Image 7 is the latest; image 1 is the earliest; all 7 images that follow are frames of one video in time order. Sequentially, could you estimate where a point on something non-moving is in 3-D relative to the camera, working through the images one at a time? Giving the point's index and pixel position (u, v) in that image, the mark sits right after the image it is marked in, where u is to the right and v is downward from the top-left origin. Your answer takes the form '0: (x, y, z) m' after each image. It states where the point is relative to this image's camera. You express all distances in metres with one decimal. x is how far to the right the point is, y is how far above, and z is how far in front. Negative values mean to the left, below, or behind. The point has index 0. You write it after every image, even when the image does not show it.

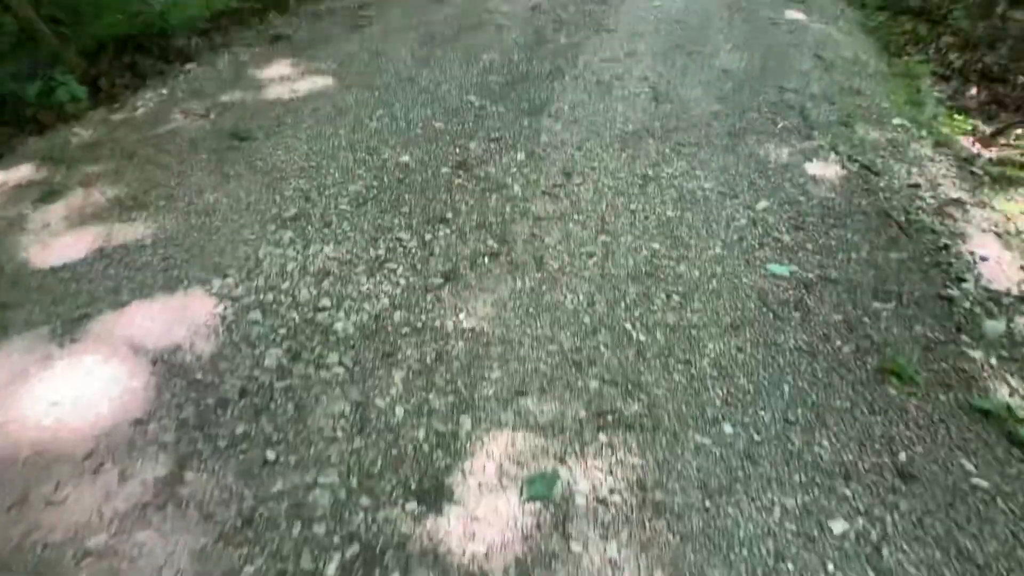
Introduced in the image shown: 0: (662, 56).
0: (+1.0, +1.5, +3.7) m
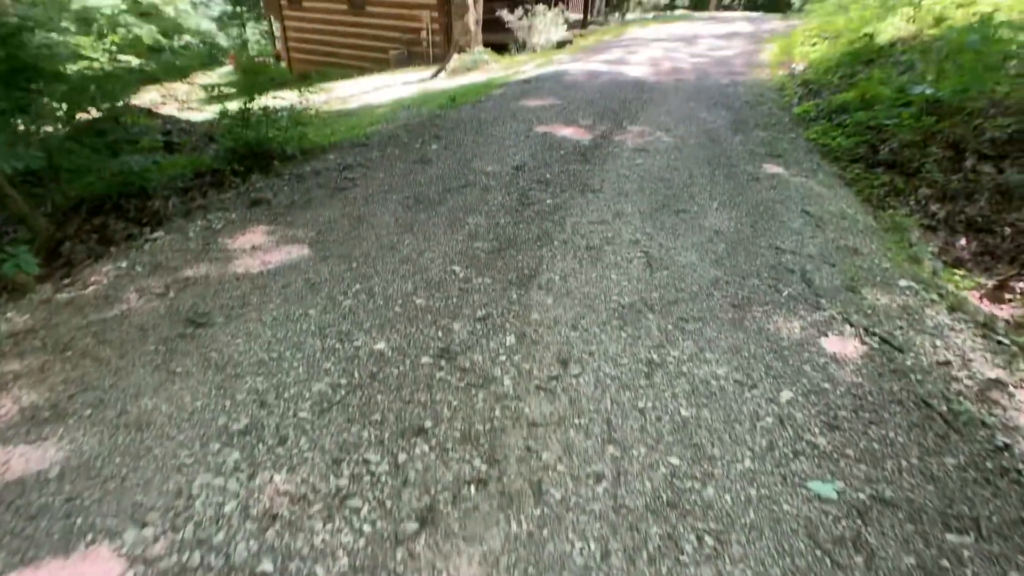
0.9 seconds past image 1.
0: (+0.9, +0.5, +3.6) m
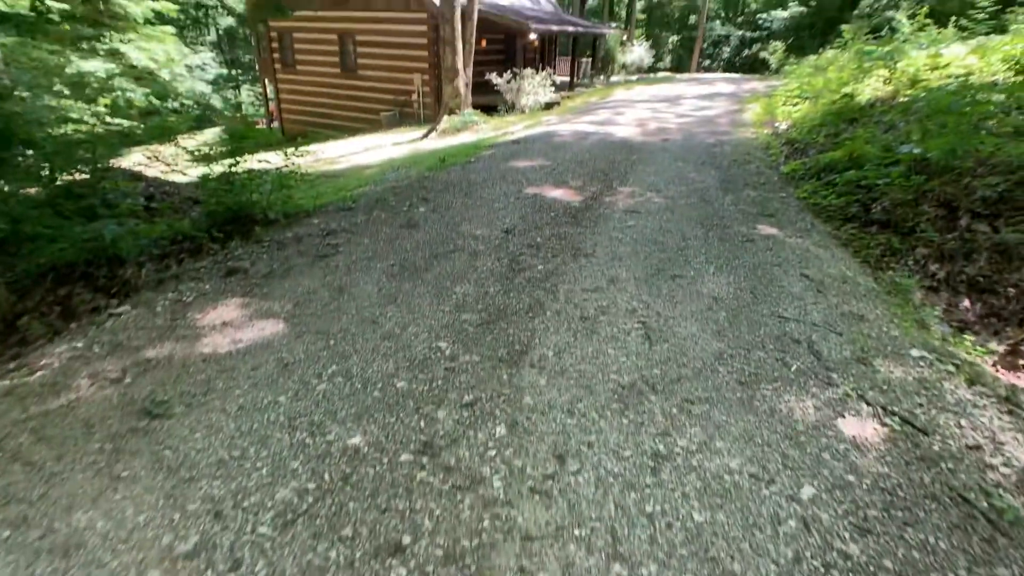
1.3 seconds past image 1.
0: (+0.8, 0.0, +3.4) m
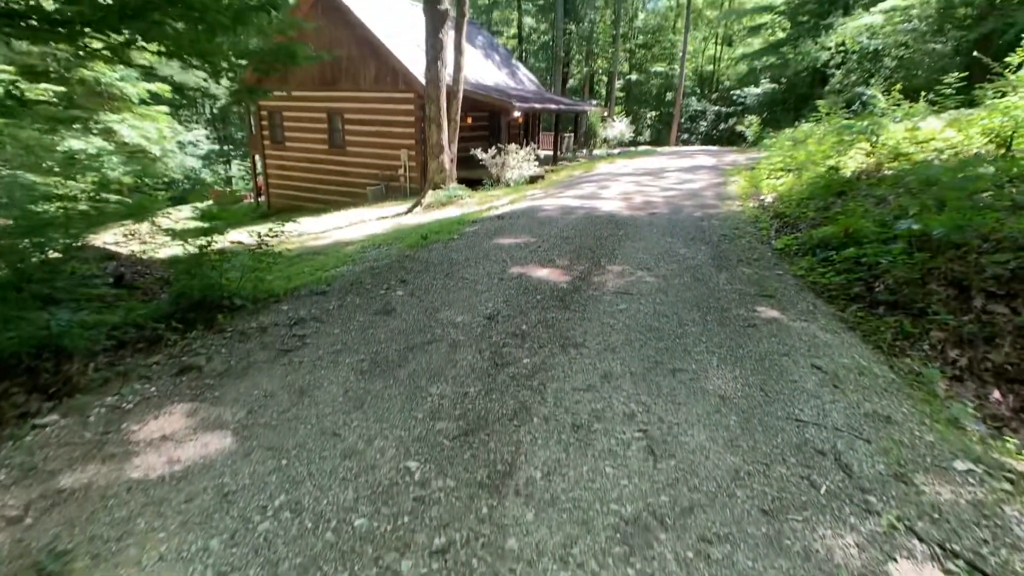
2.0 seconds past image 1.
0: (+0.7, -0.5, +3.1) m
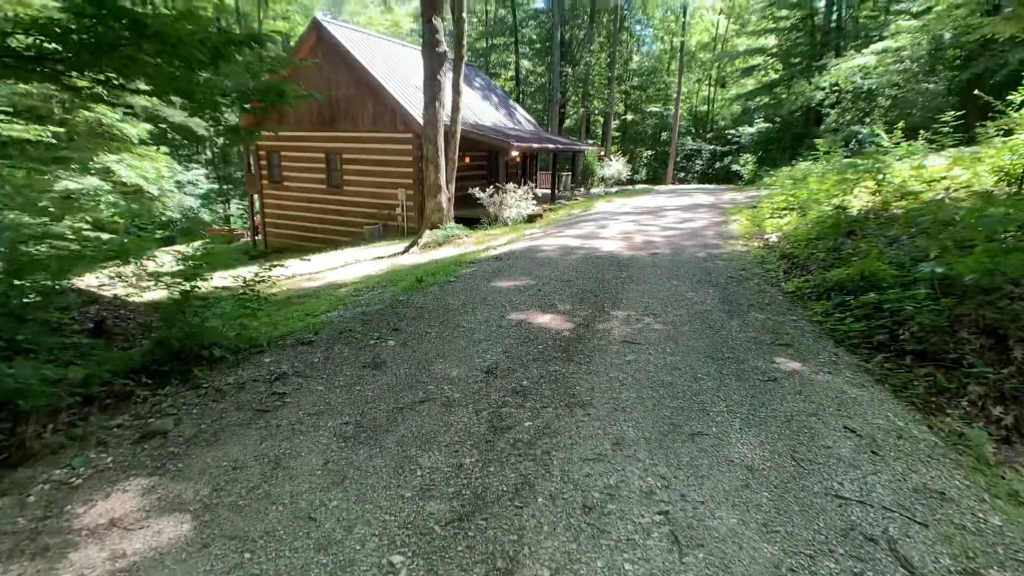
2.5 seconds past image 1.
0: (+0.7, -0.8, +2.8) m
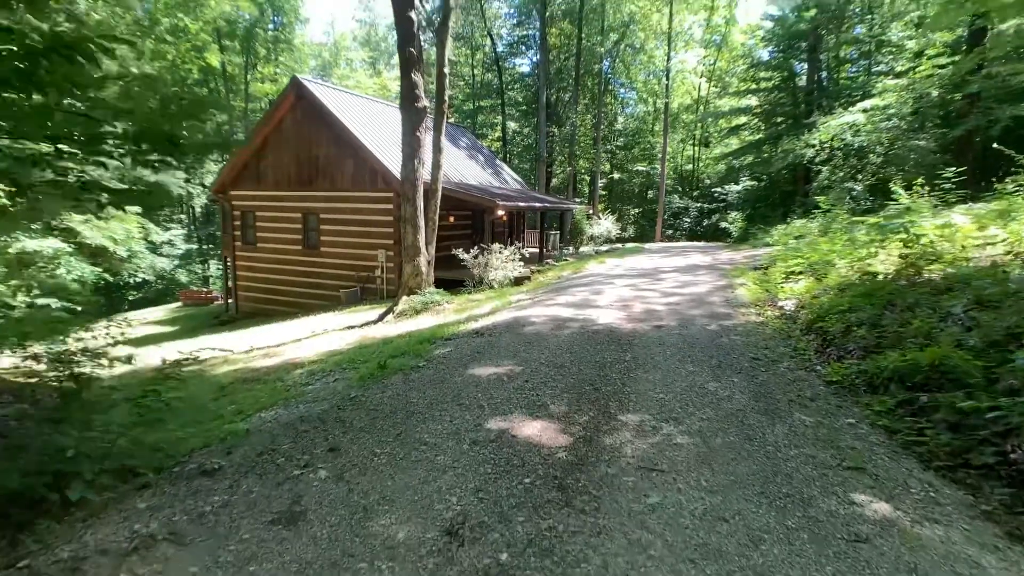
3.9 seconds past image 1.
0: (+0.6, -1.2, +1.6) m
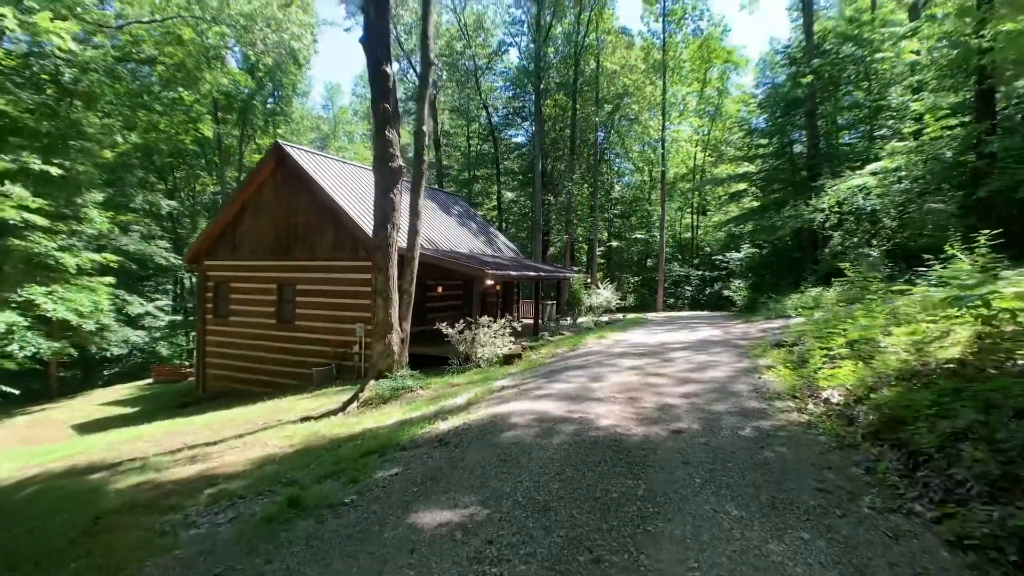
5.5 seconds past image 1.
0: (+0.4, -1.4, 0.0) m
